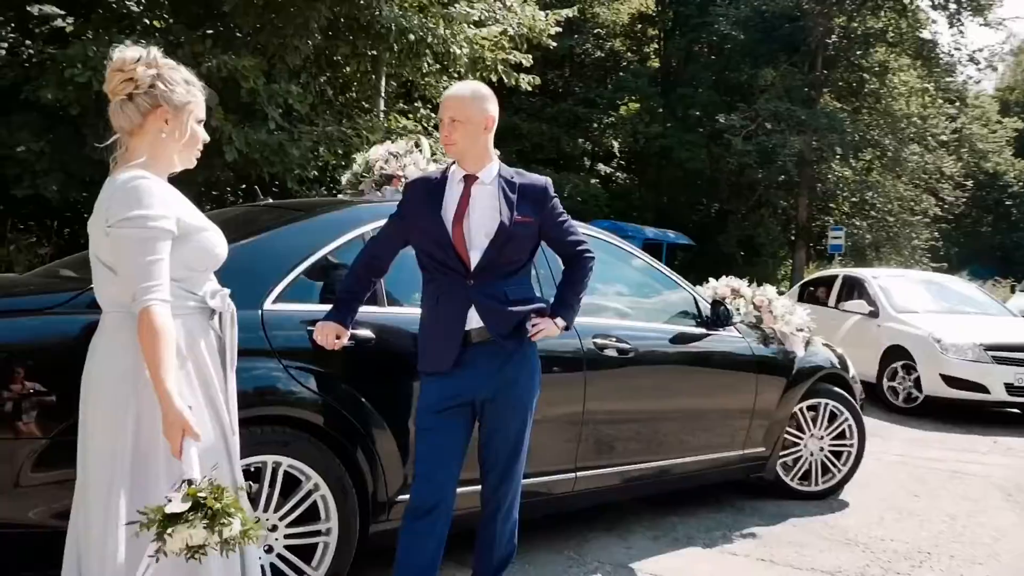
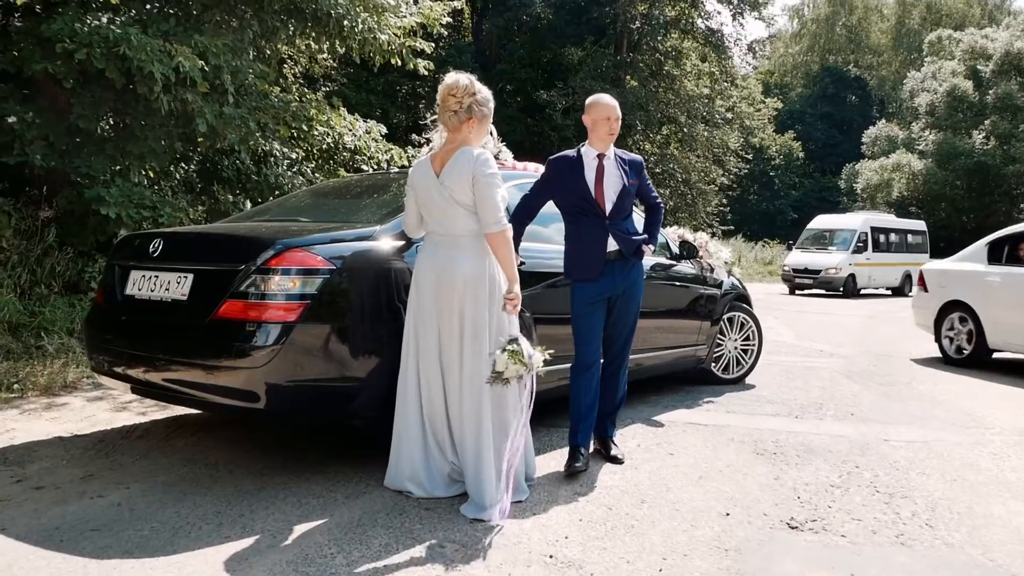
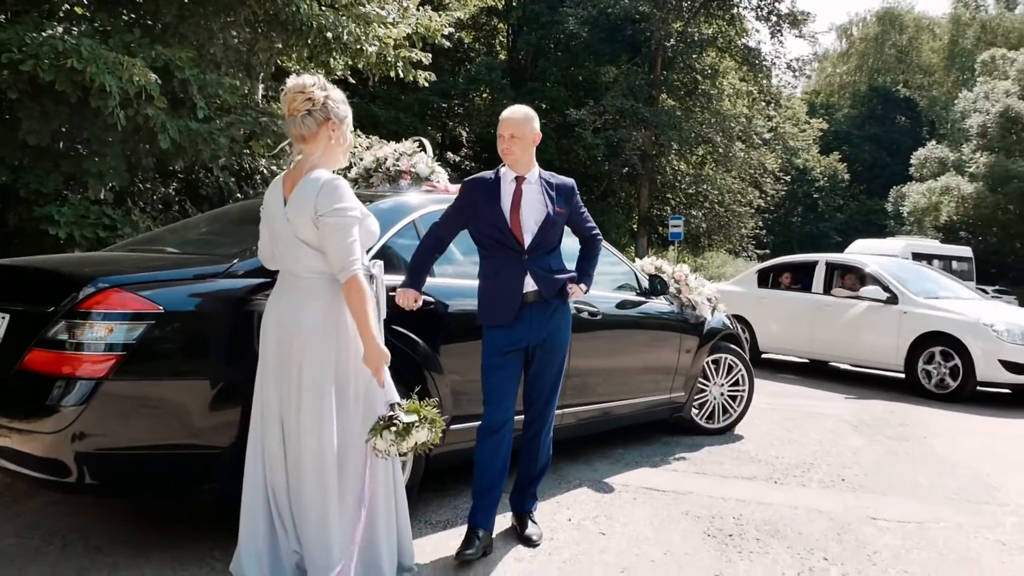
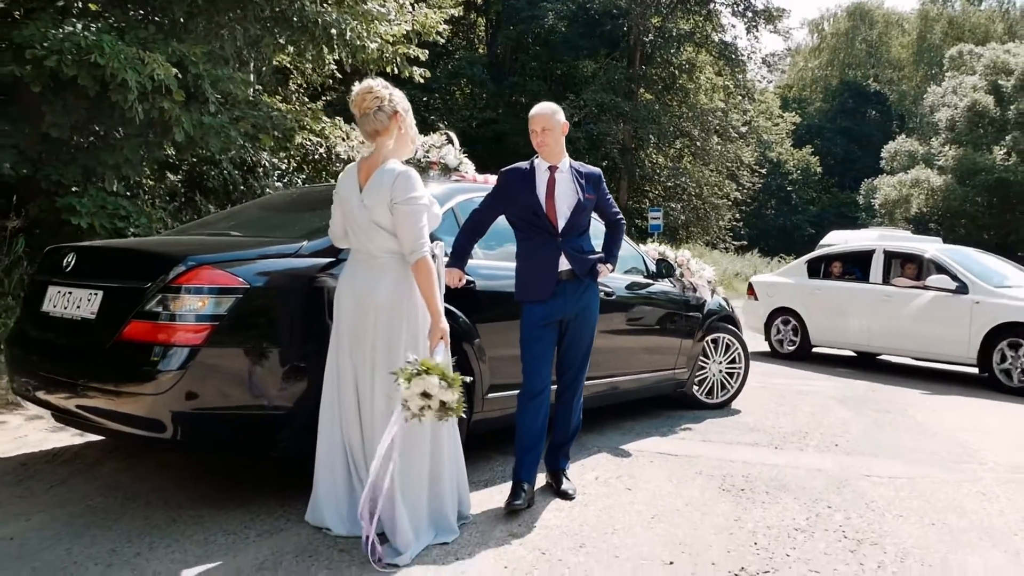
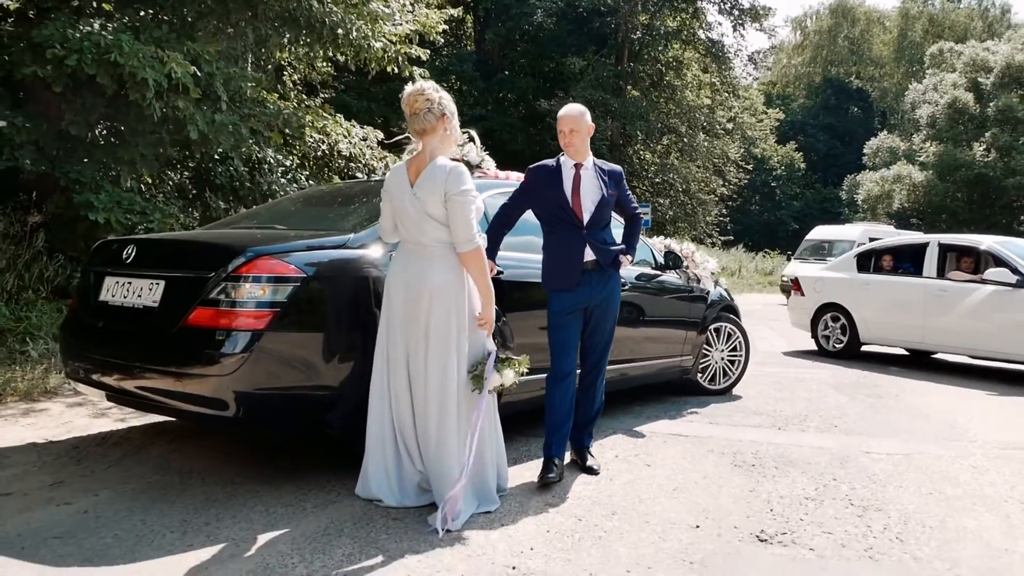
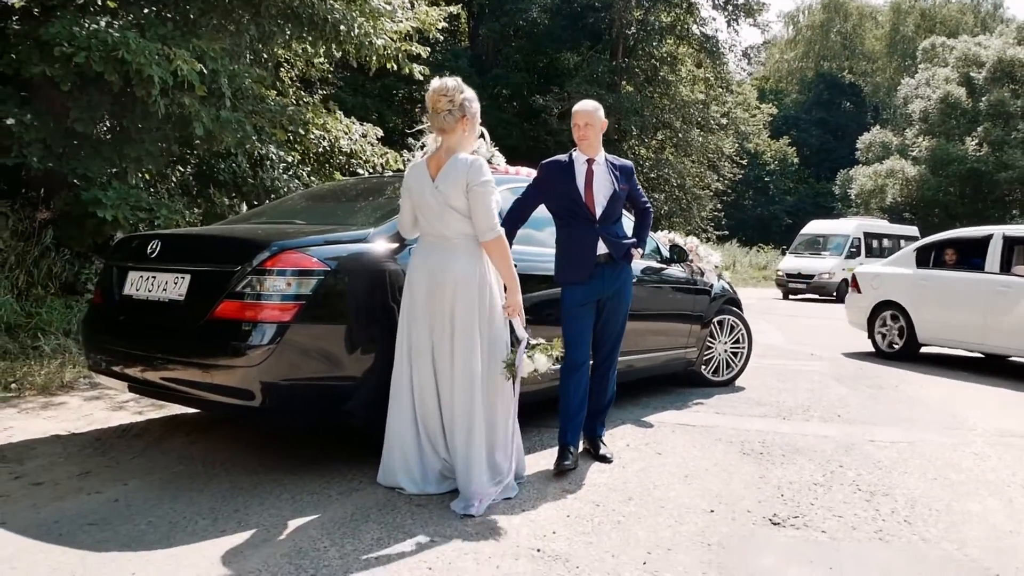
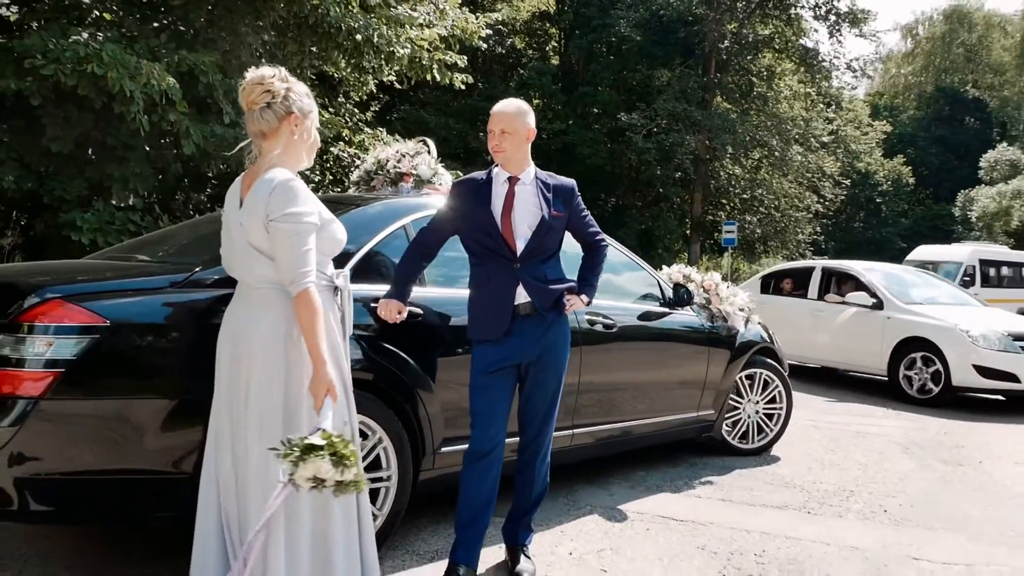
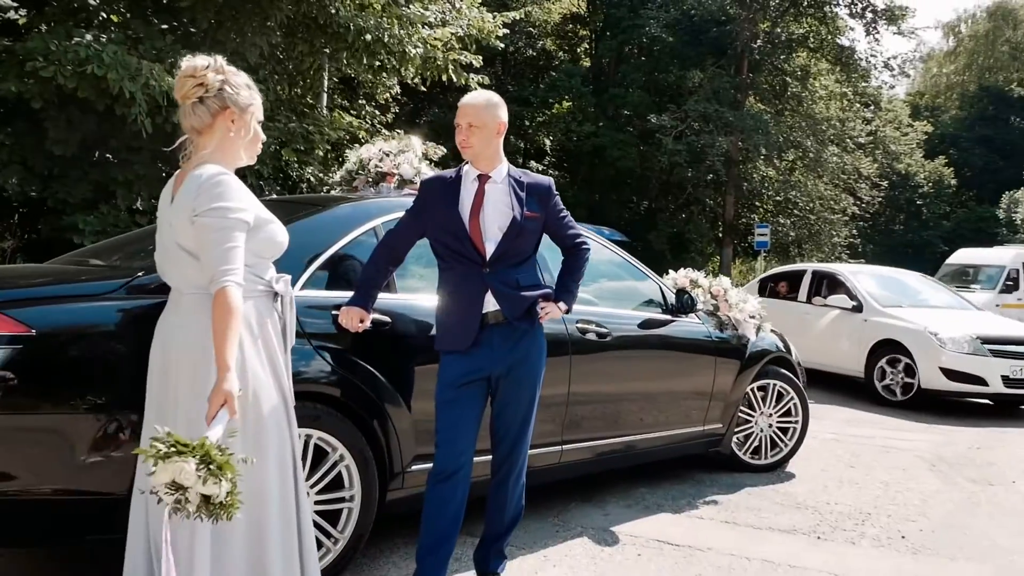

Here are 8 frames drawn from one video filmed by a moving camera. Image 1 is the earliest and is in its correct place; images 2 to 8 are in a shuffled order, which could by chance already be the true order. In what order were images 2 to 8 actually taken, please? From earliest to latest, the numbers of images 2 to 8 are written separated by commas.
8, 7, 3, 4, 5, 6, 2
